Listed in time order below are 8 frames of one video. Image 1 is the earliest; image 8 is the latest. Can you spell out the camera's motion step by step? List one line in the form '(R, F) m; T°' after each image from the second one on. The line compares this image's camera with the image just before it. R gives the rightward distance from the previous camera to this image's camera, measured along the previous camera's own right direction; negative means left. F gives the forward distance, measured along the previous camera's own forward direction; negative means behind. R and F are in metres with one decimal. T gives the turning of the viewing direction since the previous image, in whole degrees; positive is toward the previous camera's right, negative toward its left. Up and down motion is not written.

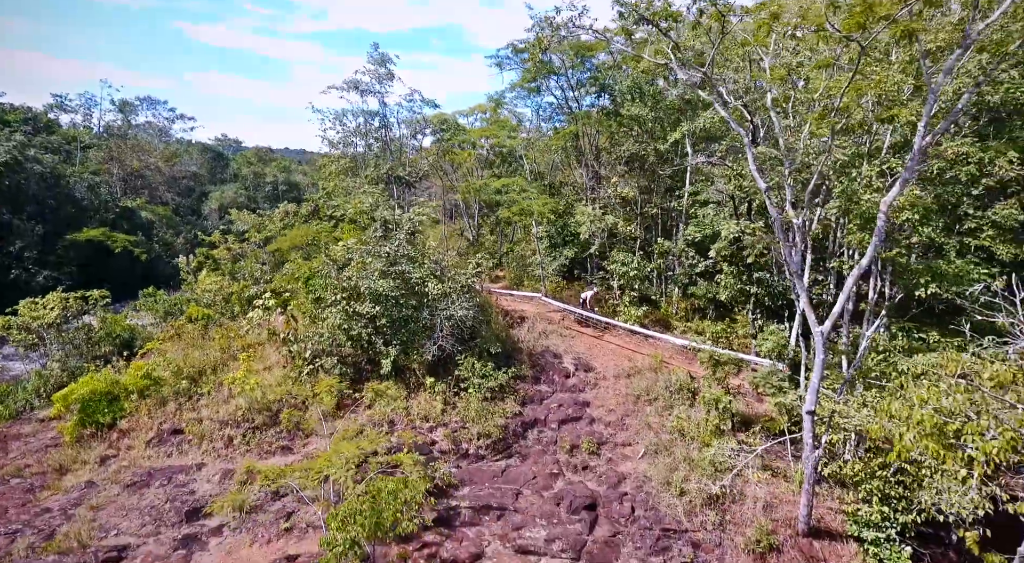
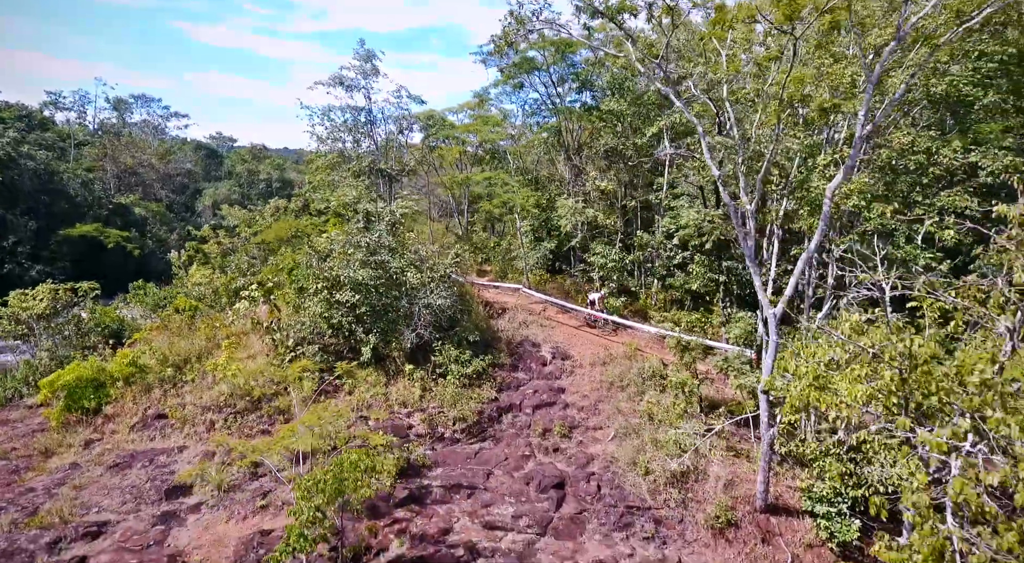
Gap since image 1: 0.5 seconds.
(+0.5, -0.3) m; 0°
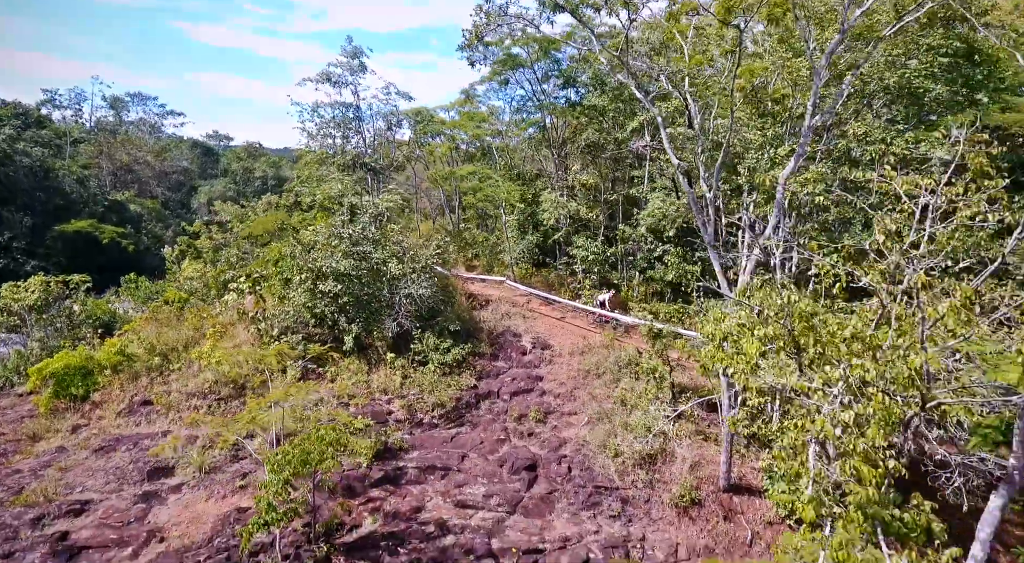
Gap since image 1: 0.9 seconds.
(+0.5, -0.3) m; 0°
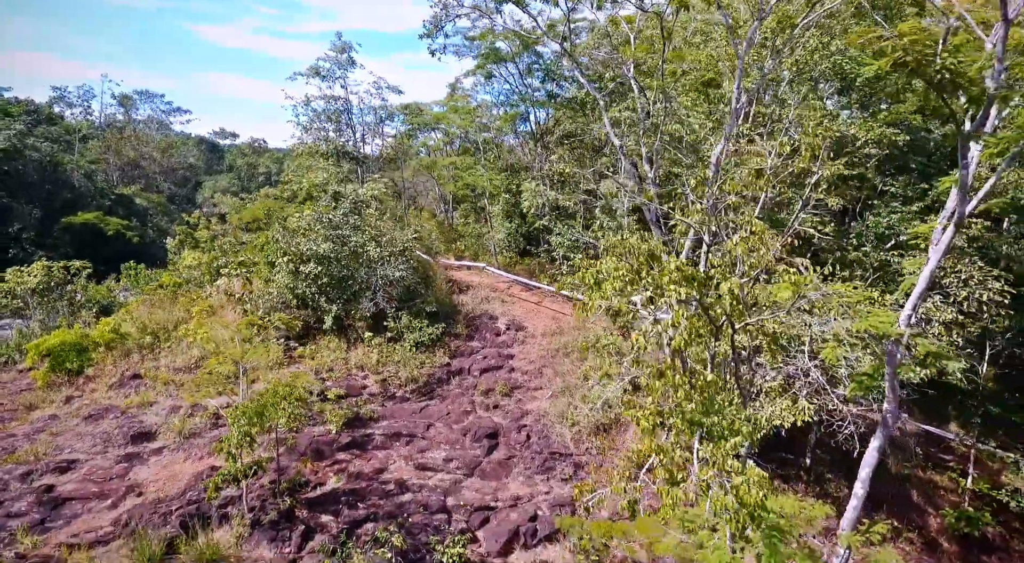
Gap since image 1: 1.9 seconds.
(+0.9, -0.6) m; -1°
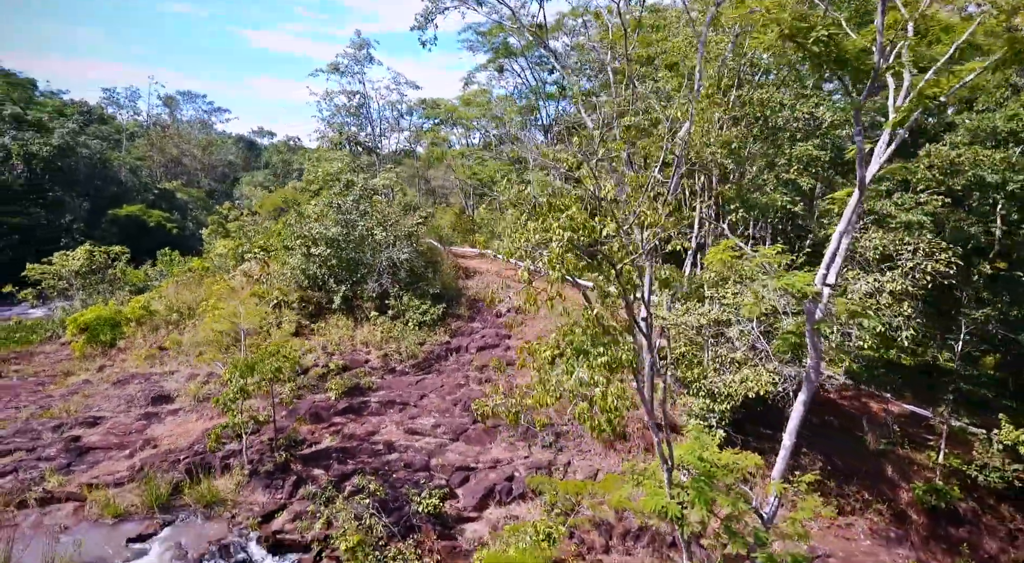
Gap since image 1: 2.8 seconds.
(+1.0, -0.6) m; -4°
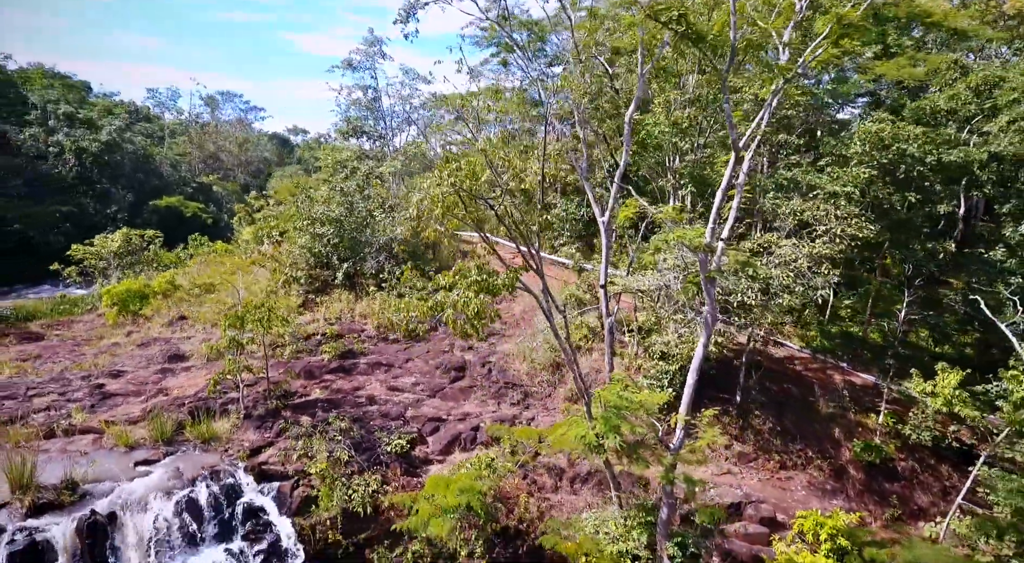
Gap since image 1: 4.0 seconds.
(+1.3, -1.0) m; -4°
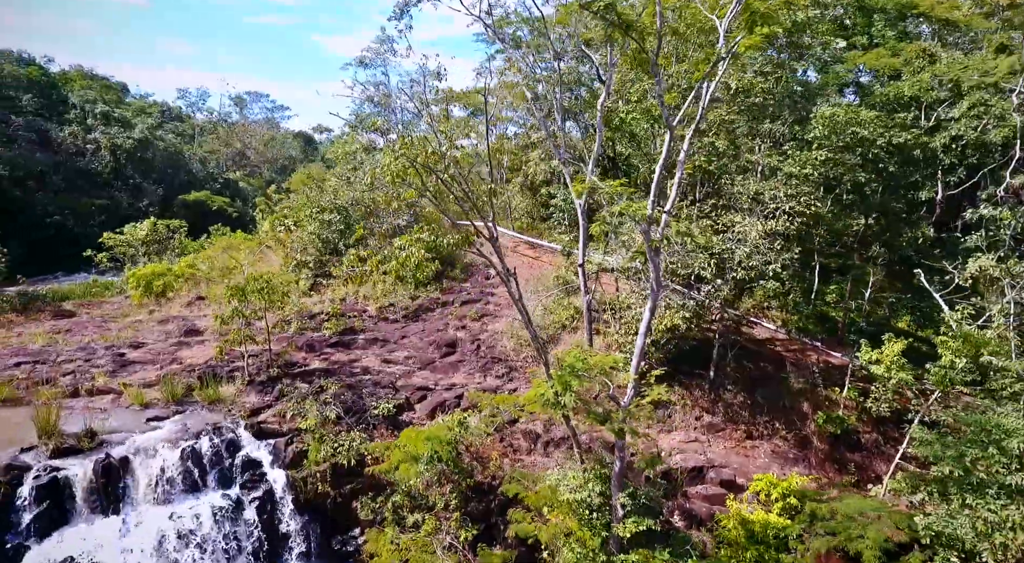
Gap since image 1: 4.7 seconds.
(+0.9, -0.8) m; -3°
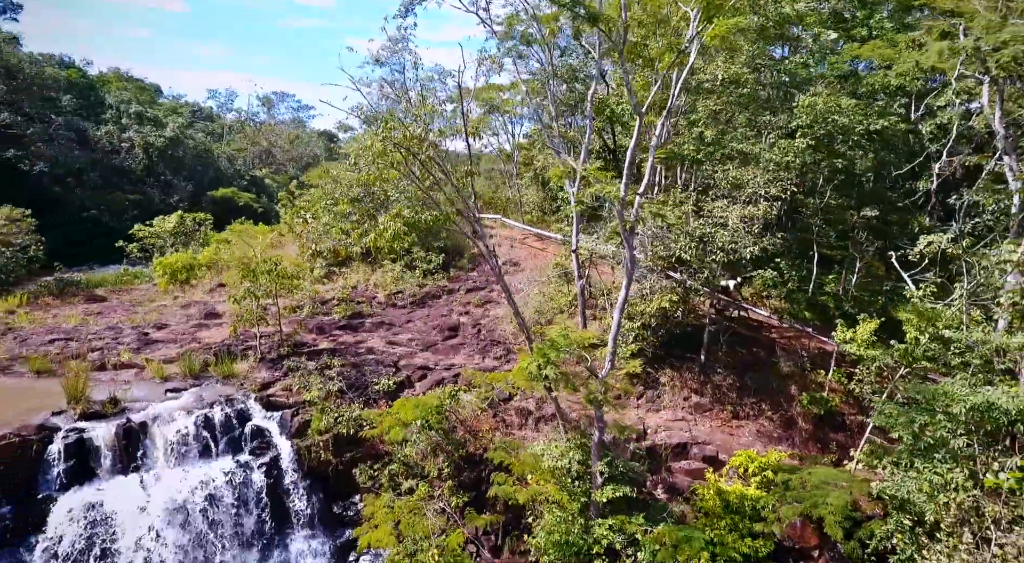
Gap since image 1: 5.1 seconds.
(+0.6, -0.5) m; -2°
